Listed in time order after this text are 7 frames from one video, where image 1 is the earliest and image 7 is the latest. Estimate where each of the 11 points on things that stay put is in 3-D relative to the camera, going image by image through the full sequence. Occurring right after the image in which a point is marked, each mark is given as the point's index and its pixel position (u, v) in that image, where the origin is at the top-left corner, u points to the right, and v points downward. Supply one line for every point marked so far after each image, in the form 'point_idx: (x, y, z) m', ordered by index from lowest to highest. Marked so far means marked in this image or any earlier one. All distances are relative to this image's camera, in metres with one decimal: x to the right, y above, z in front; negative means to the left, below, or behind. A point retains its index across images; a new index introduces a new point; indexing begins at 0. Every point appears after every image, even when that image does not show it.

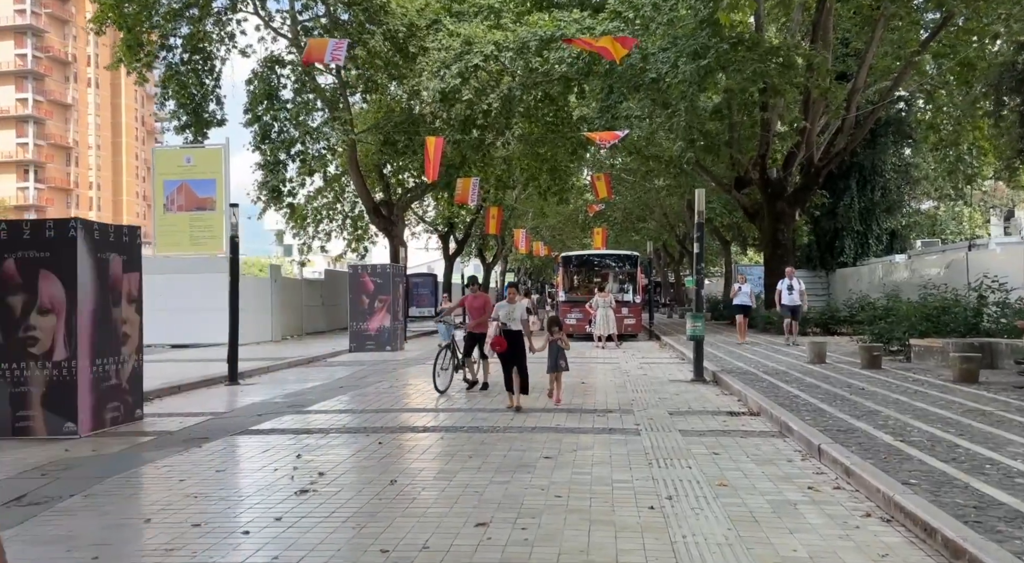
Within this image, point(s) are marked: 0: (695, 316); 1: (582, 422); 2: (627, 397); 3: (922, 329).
0: (+2.9, -0.5, +12.6) m
1: (+0.8, -1.6, +8.8) m
2: (+1.6, -1.6, +10.9) m
3: (+7.3, -0.8, +14.0) m
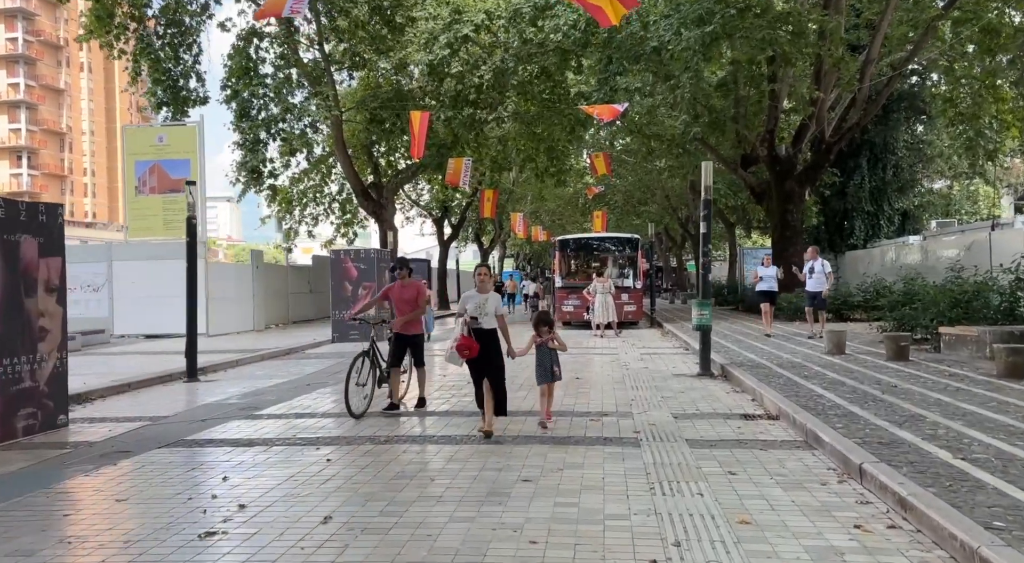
0: (+2.7, -0.3, +11.4) m
1: (+0.6, -1.4, +7.6) m
2: (+1.4, -1.4, +9.6) m
3: (+7.1, -0.6, +12.7) m
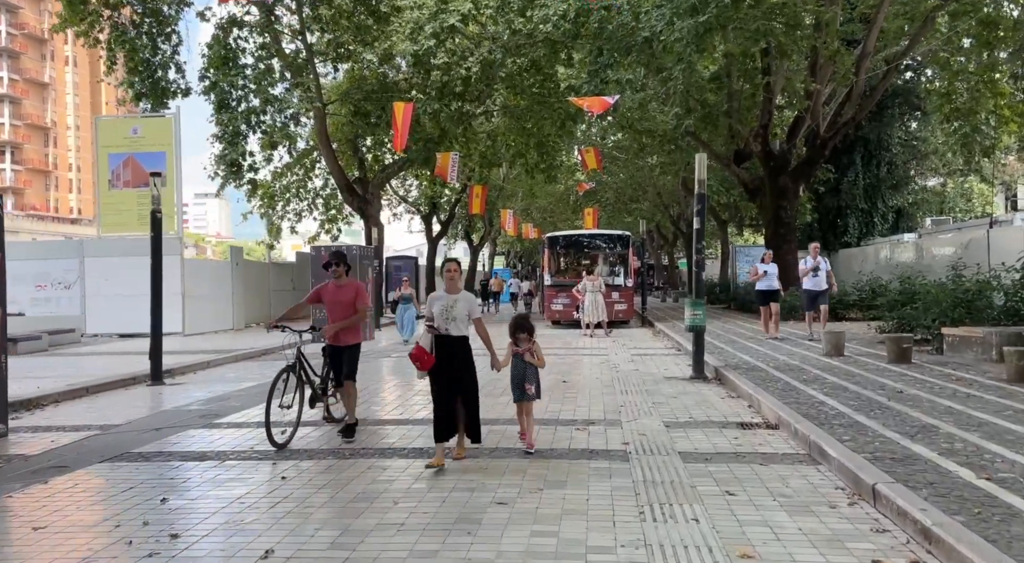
0: (+2.5, -0.3, +10.8) m
1: (+0.4, -1.4, +7.0) m
2: (+1.2, -1.4, +9.0) m
3: (+6.8, -0.5, +12.2) m
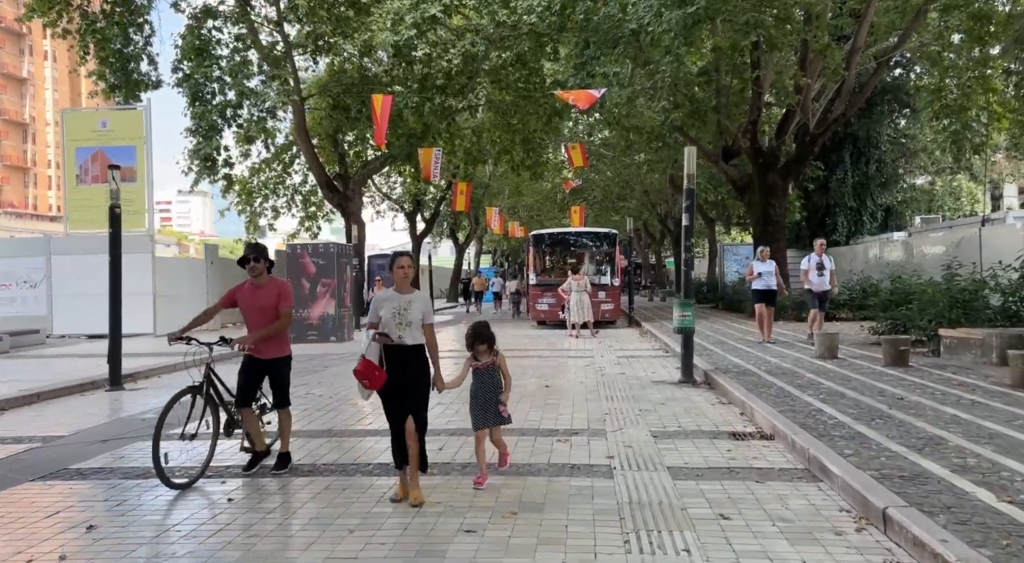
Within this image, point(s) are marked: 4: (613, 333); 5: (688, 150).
0: (+2.2, -0.3, +10.3) m
1: (+0.2, -1.4, +6.4) m
2: (+0.9, -1.4, +8.5) m
3: (+6.5, -0.5, +11.8) m
4: (+2.5, -1.3, +19.7) m
5: (+2.3, +1.7, +10.5) m
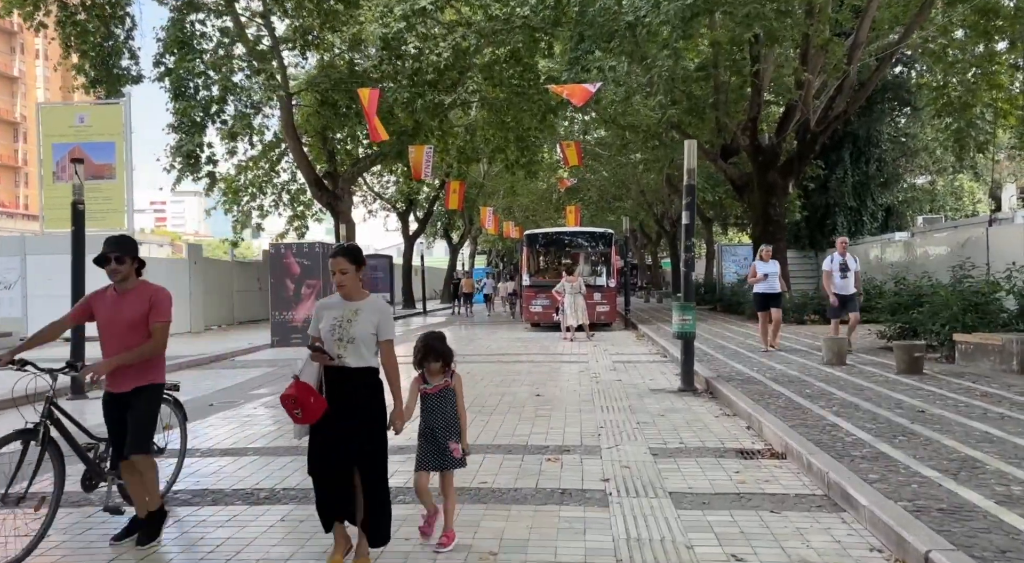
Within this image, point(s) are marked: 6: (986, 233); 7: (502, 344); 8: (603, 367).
0: (+2.1, -0.3, +9.6) m
1: (+0.1, -1.4, +5.8) m
2: (+0.8, -1.4, +7.9) m
3: (+6.4, -0.6, +11.2) m
4: (+2.3, -1.3, +19.0) m
5: (+2.2, +1.7, +9.9) m
6: (+10.5, +1.1, +17.5) m
7: (-0.2, -1.4, +17.5) m
8: (+1.4, -1.4, +12.6) m
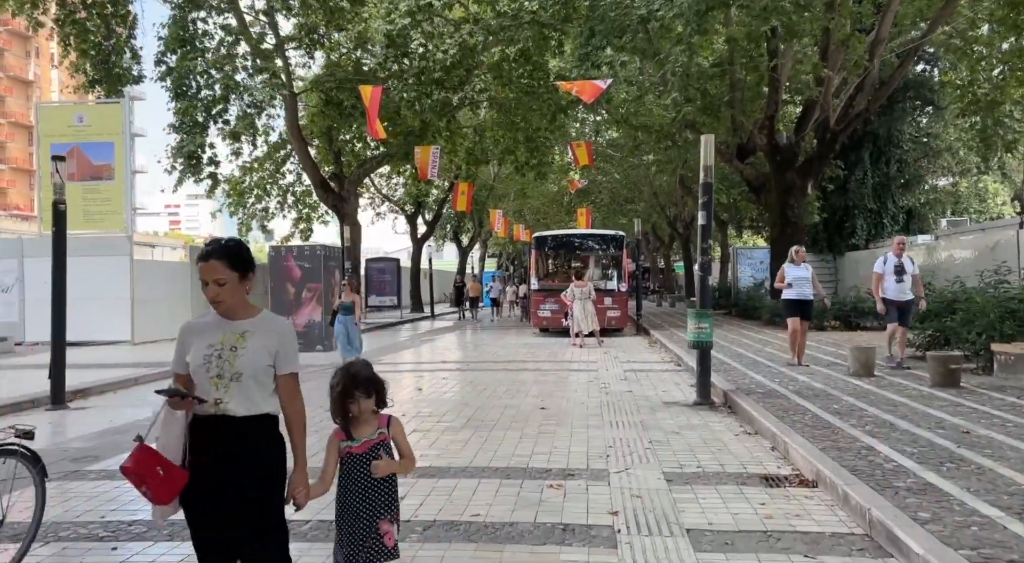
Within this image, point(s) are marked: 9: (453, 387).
0: (+2.1, -0.4, +9.0) m
1: (0.0, -1.5, +5.1) m
2: (+0.8, -1.4, +7.2) m
3: (+6.5, -0.6, +10.4) m
4: (+2.5, -1.4, +18.4) m
5: (+2.3, +1.7, +9.2) m
6: (+10.6, +1.0, +16.7) m
7: (-0.1, -1.5, +16.9) m
8: (+1.5, -1.4, +11.9) m
9: (-0.8, -1.5, +11.0) m
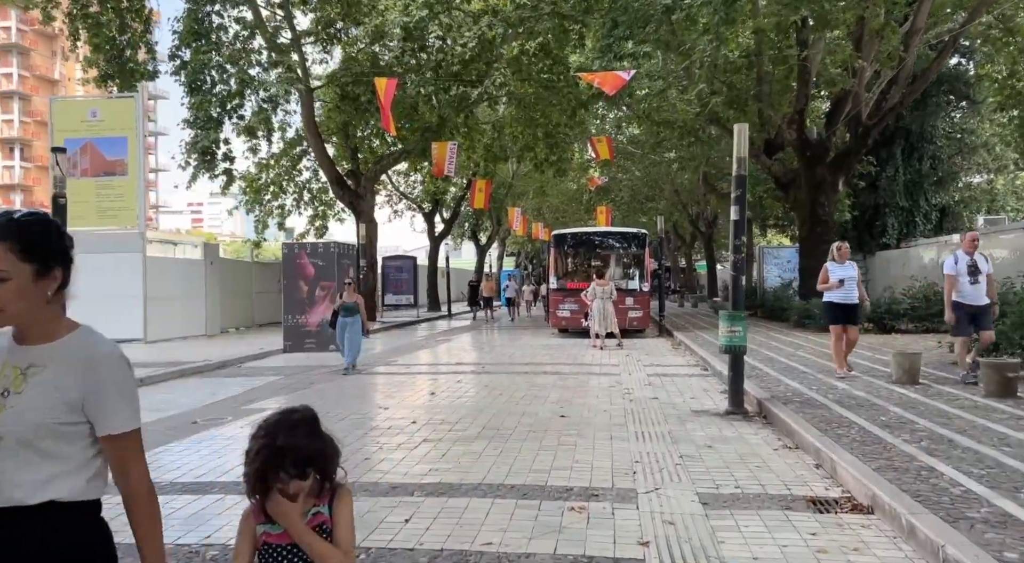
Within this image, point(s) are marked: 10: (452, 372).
0: (+2.3, -0.4, +8.3) m
1: (+0.1, -1.5, +4.6) m
2: (+1.0, -1.4, +6.6) m
3: (+6.7, -0.6, +9.7) m
4: (+2.9, -1.4, +17.7) m
5: (+2.5, +1.7, +8.6) m
6: (+11.0, +0.9, +15.9) m
7: (+0.3, -1.4, +16.3) m
8: (+1.8, -1.4, +11.3) m
9: (-0.6, -1.5, +10.5) m
10: (-0.9, -1.4, +12.7) m
